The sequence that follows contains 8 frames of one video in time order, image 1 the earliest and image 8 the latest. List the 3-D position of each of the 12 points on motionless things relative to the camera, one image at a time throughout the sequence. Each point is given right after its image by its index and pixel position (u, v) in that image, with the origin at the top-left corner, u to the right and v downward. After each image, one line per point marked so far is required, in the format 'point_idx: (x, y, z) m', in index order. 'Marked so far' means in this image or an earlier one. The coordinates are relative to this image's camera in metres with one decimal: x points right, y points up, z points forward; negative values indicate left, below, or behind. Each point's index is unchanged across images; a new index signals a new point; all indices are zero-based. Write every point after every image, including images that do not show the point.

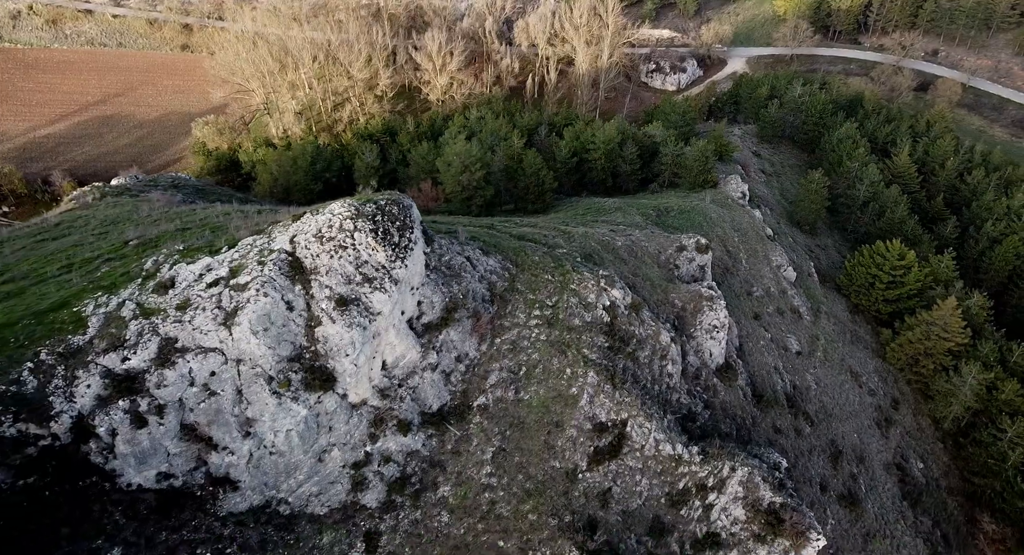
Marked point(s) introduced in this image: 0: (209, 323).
0: (-10.2, -1.5, +18.0) m
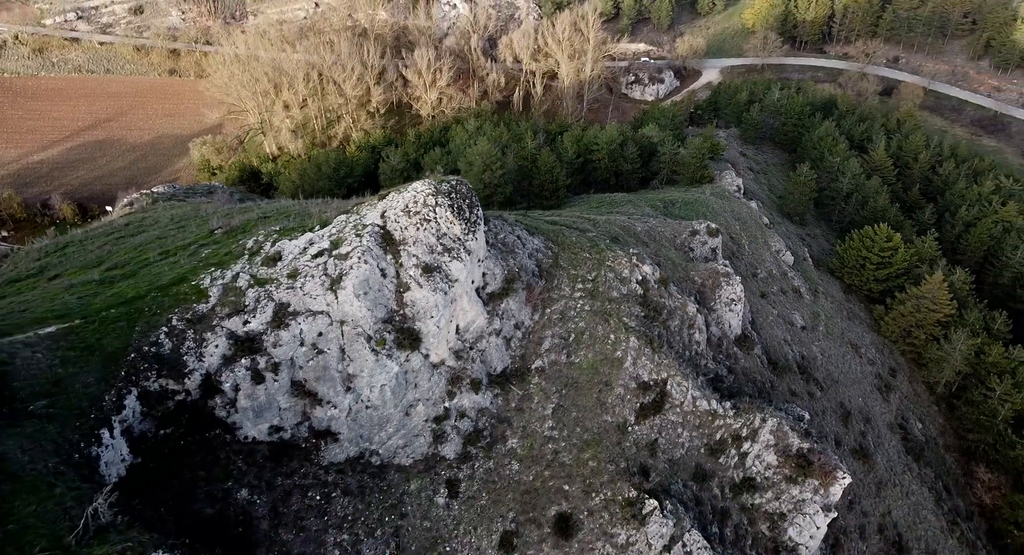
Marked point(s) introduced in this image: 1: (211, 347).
0: (-7.4, -0.4, +20.5) m
1: (-11.1, -2.5, +19.7) m
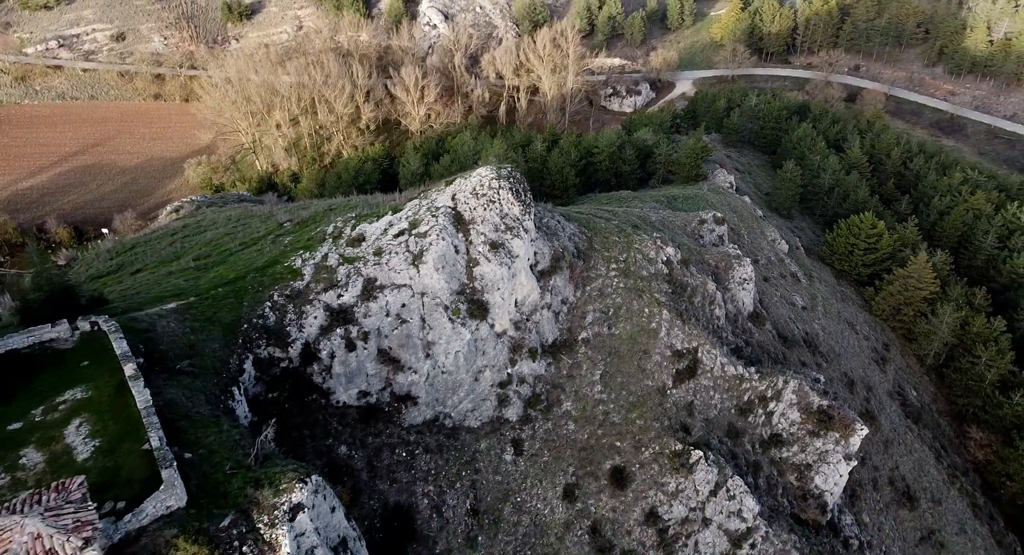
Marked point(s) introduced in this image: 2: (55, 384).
0: (-4.7, +0.6, +22.9) m
1: (-8.2, -1.6, +21.9) m
2: (-13.6, -3.1, +16.0) m
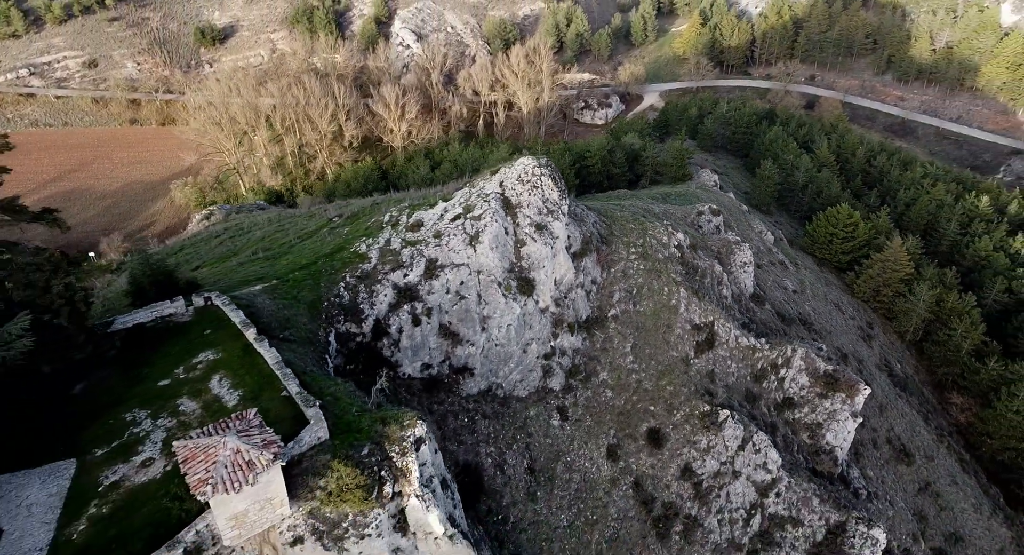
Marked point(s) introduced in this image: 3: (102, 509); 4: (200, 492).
0: (-2.5, +1.5, +25.2) m
1: (-5.9, -0.8, +24.0) m
2: (-10.9, -2.4, +17.8) m
3: (-10.3, -5.8, +13.5) m
4: (-7.3, -5.1, +12.6) m
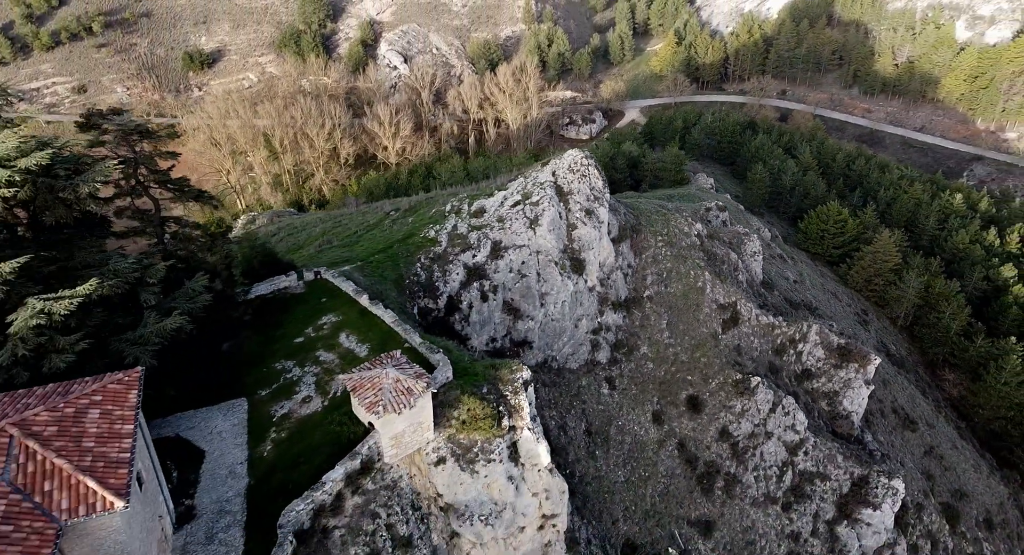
0: (+0.3, +2.6, +28.0) m
1: (-2.9, +0.2, +26.6) m
2: (-7.7, -1.3, +20.2) m
3: (-6.8, -4.6, +15.8) m
4: (-3.9, -3.8, +15.0) m
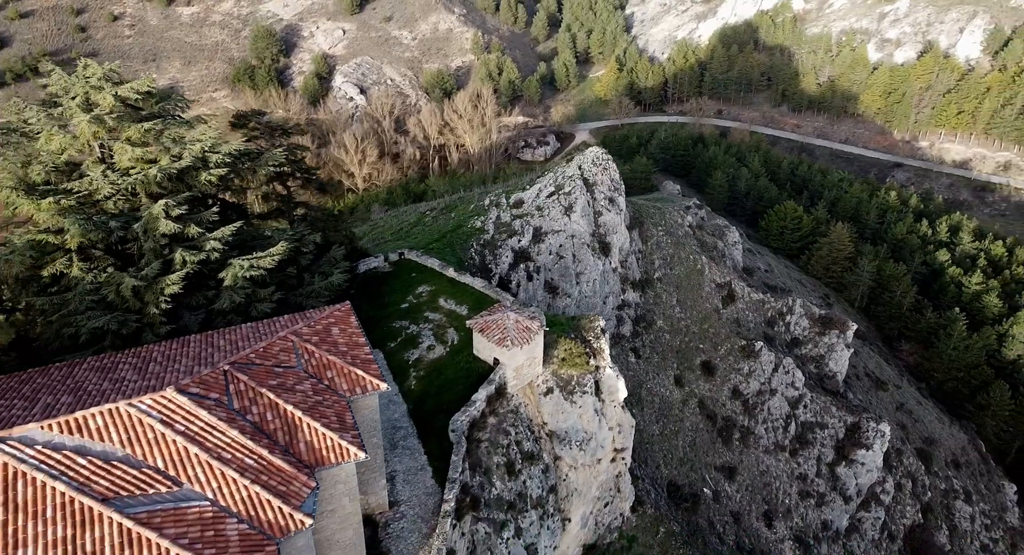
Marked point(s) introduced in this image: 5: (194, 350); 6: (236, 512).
0: (+2.5, +3.6, +31.8) m
1: (-0.5, +1.1, +30.1) m
2: (-4.6, -0.3, +23.3) m
3: (-3.2, -3.3, +18.8) m
4: (-0.3, -2.3, +18.3) m
5: (-7.4, -1.7, +12.6) m
6: (-5.0, -4.3, +9.7) m
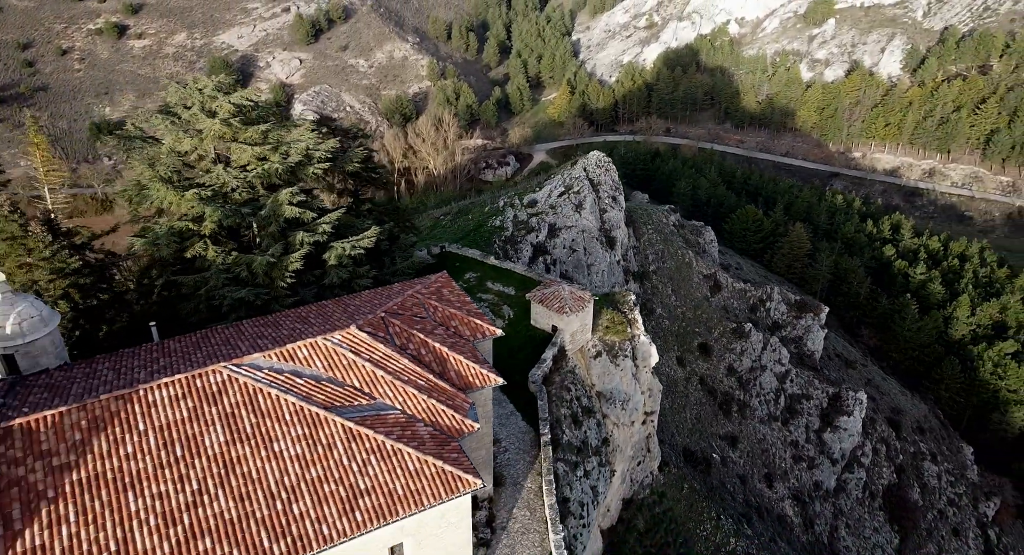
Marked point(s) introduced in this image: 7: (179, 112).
0: (+3.4, +4.1, +35.0) m
1: (+0.7, +1.5, +32.9) m
2: (-2.9, +0.2, +25.8) m
3: (-1.0, -2.6, +21.4) m
4: (+1.9, -1.4, +21.1) m
5: (-4.8, -0.8, +14.9) m
6: (-2.0, -3.2, +12.1) m
7: (-11.4, +5.7, +18.7) m
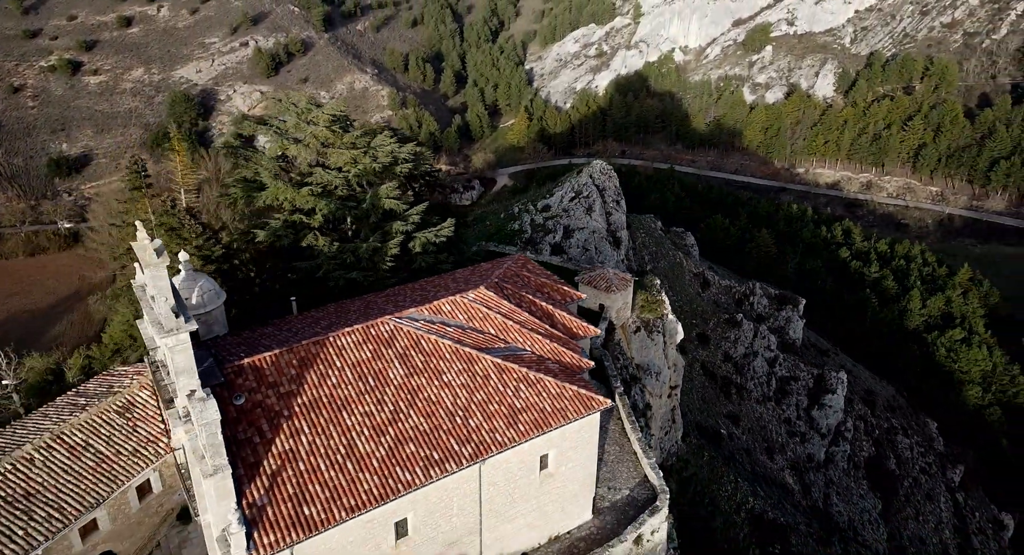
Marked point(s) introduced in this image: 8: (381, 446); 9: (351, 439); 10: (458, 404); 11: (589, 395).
0: (+4.5, +4.2, +38.3) m
1: (+2.1, +1.6, +36.0) m
2: (-0.9, +0.5, +28.5) m
3: (+1.4, -2.0, +24.1) m
4: (+4.2, -0.7, +24.1) m
5: (-2.0, -0.1, +17.5) m
6: (+1.0, -2.2, +14.8) m
7: (-9.3, +6.0, +21.1) m
8: (-2.9, -3.7, +11.9) m
9: (-3.5, -3.5, +11.8) m
10: (-1.3, -3.1, +13.1) m
11: (+1.9, -3.0, +13.9) m
